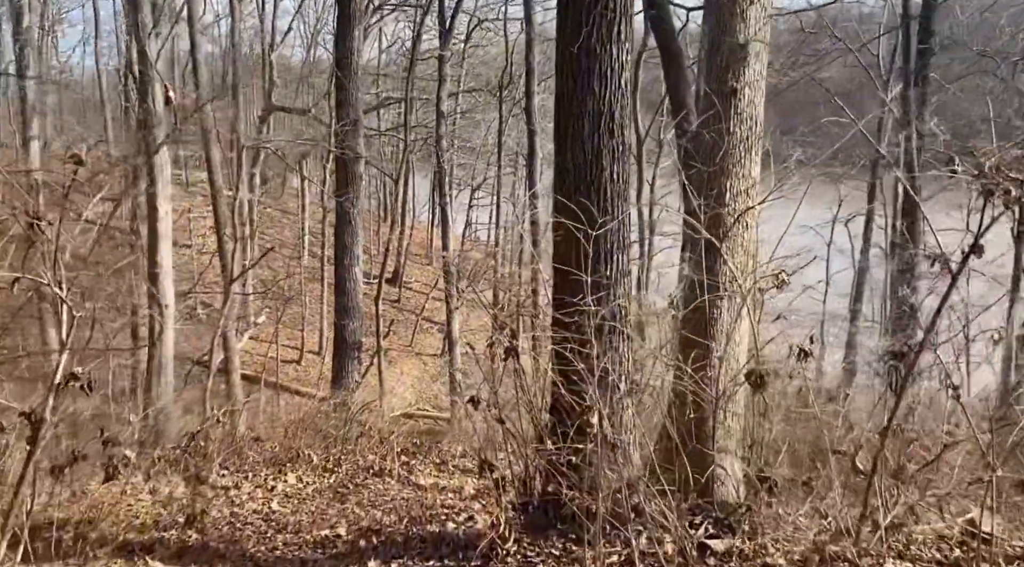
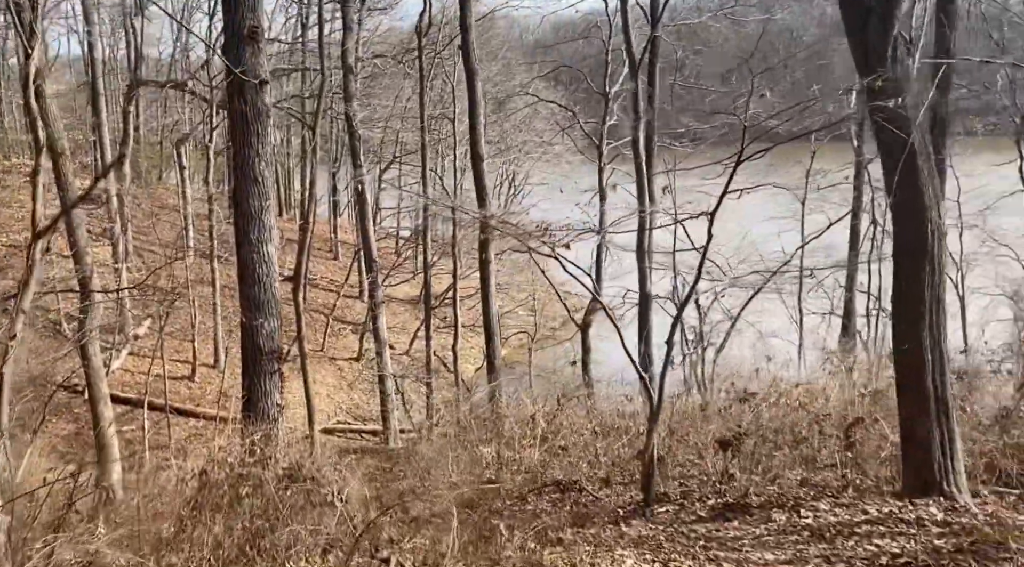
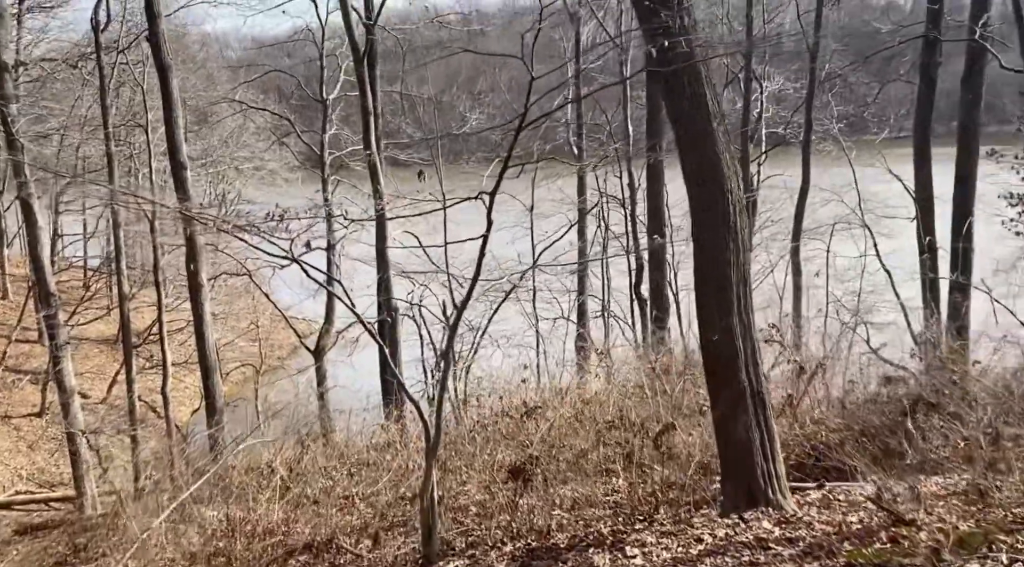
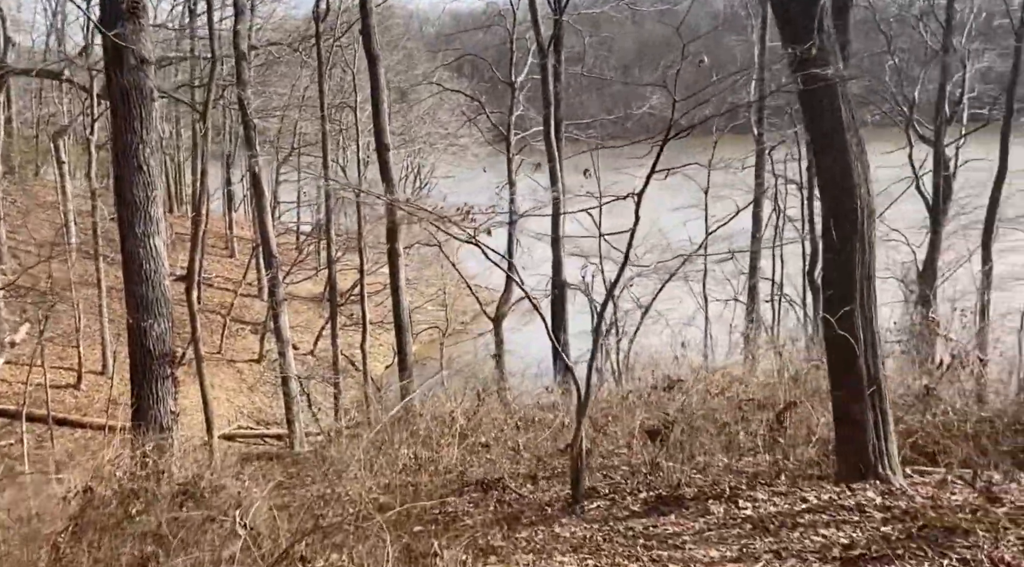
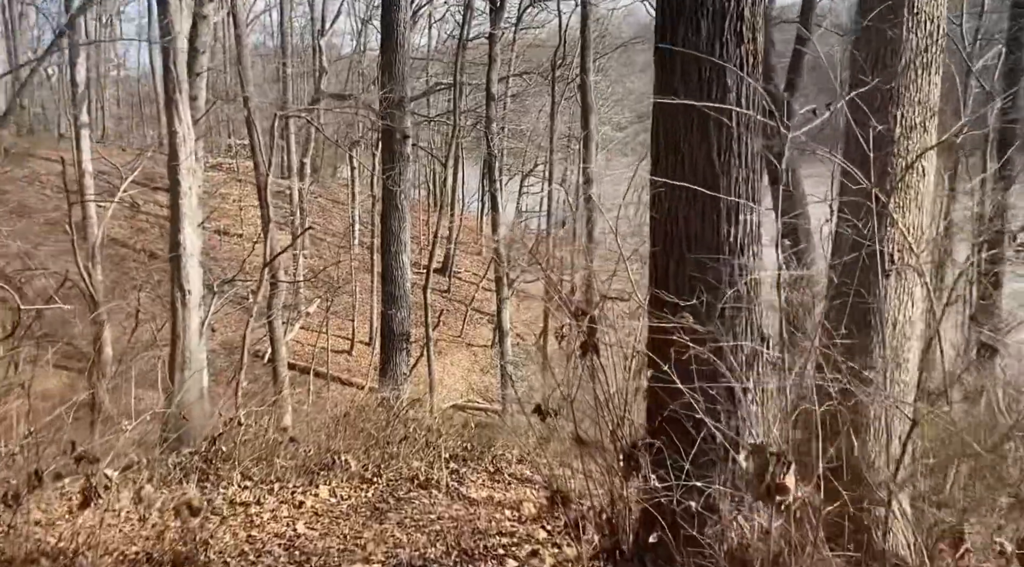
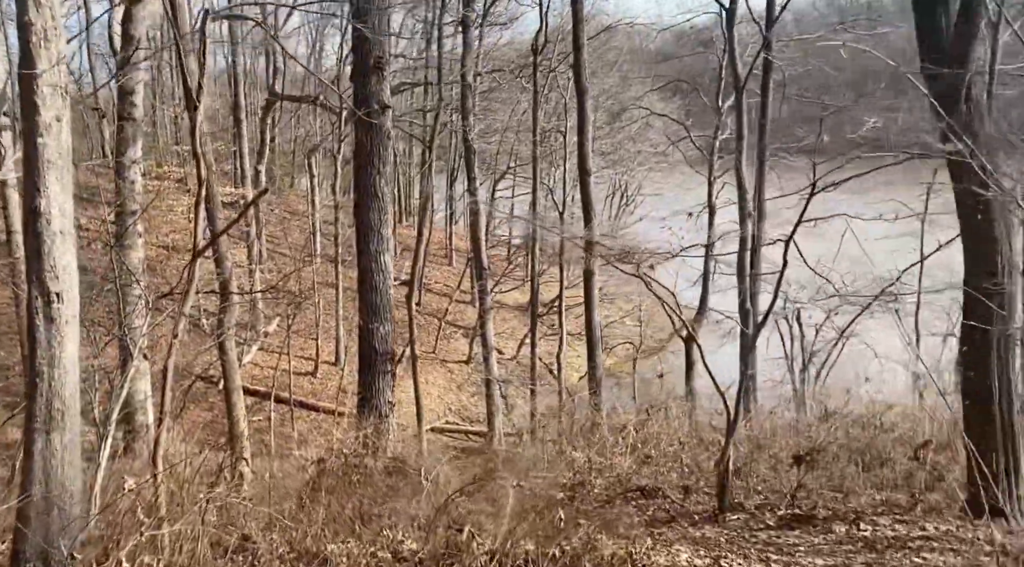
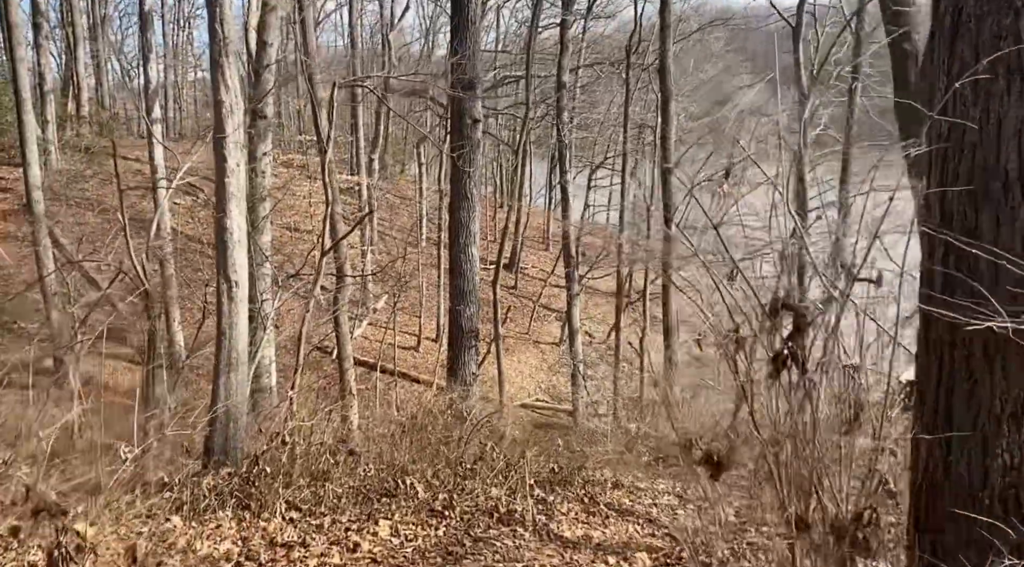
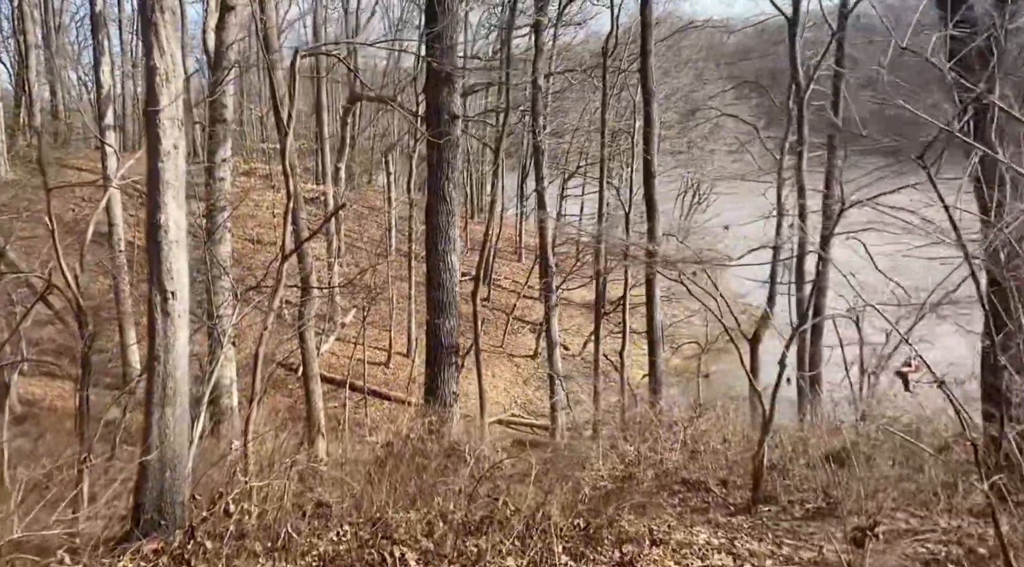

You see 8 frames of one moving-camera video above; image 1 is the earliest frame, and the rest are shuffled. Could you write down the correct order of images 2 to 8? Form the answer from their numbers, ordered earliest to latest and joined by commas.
5, 7, 8, 6, 2, 4, 3
